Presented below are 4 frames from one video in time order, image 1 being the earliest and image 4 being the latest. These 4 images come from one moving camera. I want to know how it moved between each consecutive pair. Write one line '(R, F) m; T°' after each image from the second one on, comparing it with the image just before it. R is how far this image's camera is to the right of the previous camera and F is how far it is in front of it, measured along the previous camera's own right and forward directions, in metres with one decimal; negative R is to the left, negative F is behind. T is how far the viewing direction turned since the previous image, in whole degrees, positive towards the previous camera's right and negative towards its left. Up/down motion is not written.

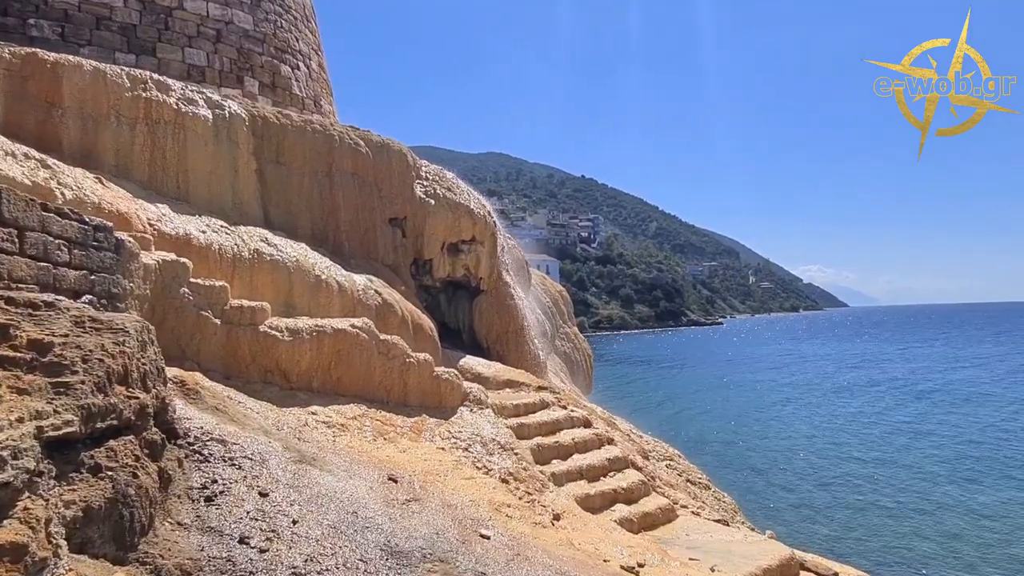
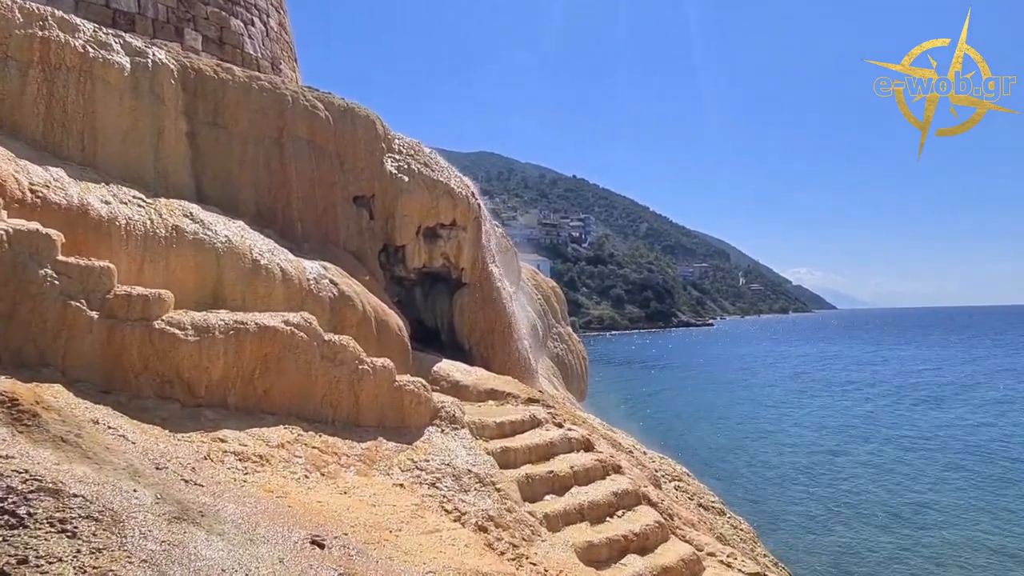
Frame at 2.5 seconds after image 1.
(+0.1, +2.2) m; +1°
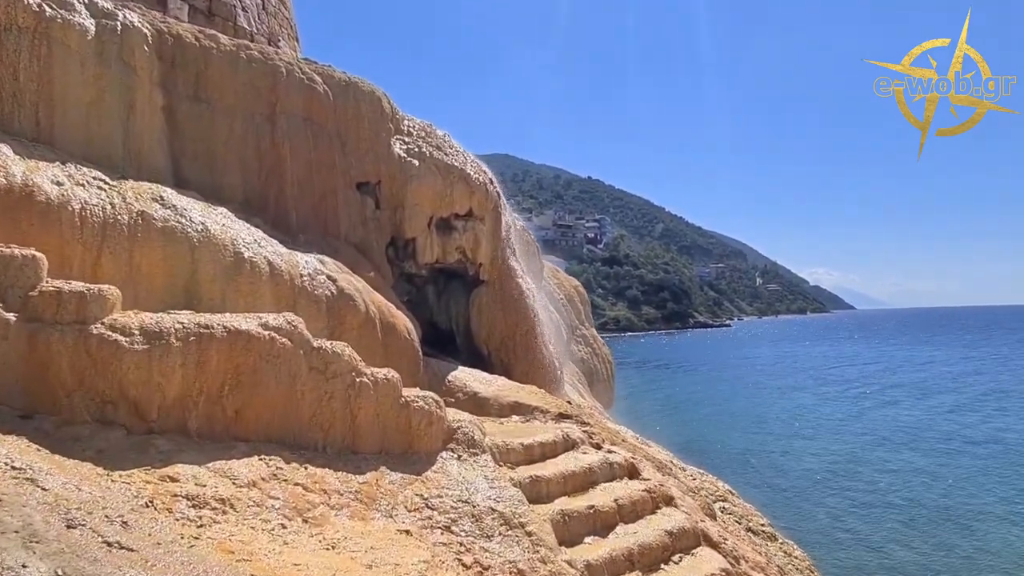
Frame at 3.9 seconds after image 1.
(-0.1, +1.5) m; -1°
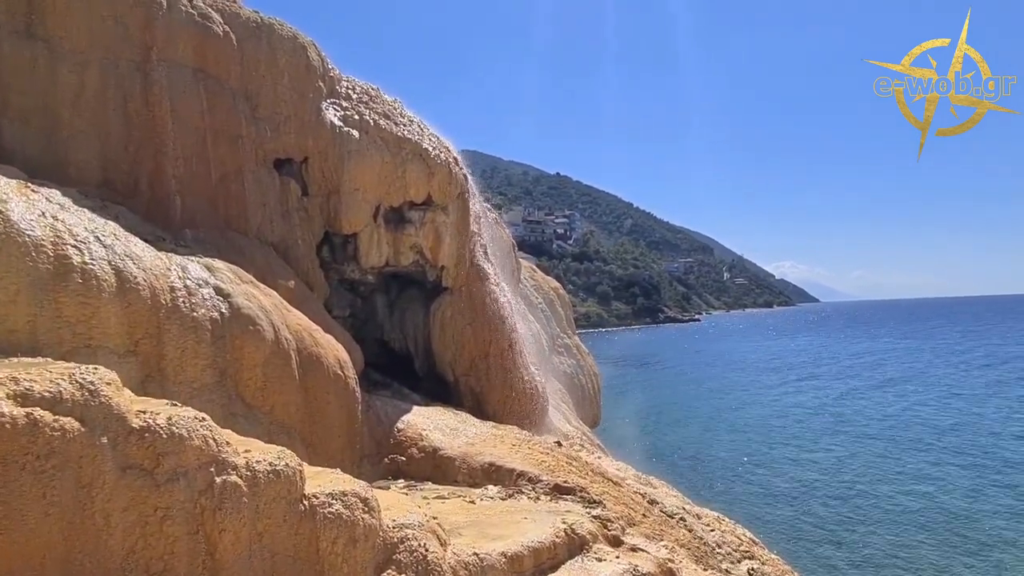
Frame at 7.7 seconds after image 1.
(0.0, +2.7) m; +2°
